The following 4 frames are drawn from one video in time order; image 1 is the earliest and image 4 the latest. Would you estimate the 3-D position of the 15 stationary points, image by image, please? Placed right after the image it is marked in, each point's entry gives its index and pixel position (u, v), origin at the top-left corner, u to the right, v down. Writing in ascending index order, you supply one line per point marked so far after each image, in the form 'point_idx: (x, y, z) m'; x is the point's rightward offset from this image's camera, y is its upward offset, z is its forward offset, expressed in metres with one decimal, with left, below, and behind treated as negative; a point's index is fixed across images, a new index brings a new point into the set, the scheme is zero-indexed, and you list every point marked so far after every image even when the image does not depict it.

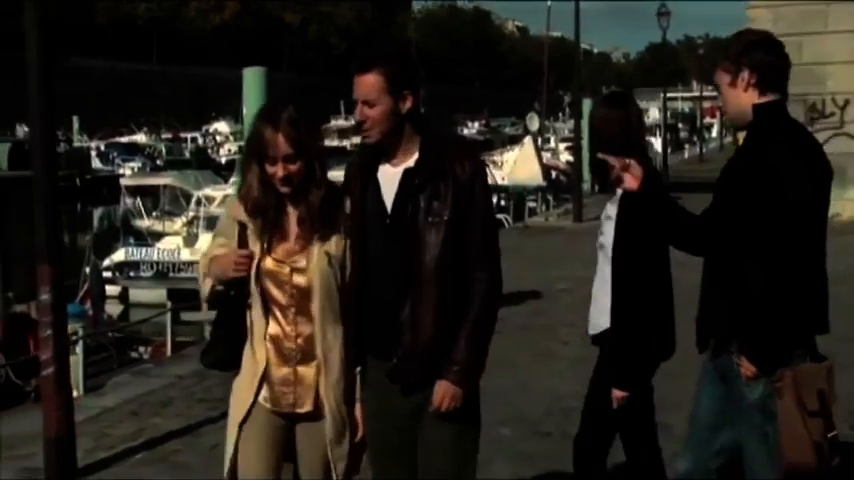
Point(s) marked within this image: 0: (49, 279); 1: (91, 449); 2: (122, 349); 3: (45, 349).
0: (-1.7, -0.2, +6.4) m
1: (-1.7, -1.1, +7.1) m
2: (-3.5, -1.2, +15.7) m
3: (-1.8, -0.5, +6.4) m
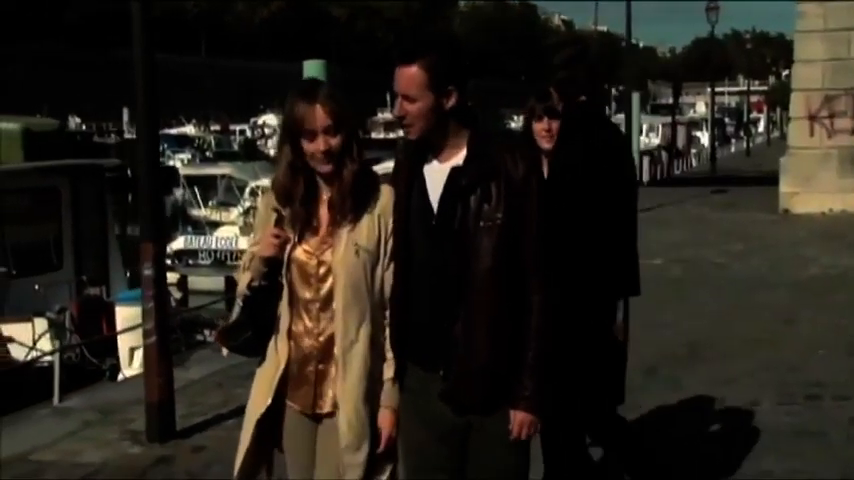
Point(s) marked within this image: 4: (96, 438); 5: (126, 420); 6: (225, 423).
0: (-1.4, -0.1, +6.9) m
1: (-1.3, -1.0, +7.6) m
2: (-2.8, -1.1, +16.3) m
3: (-1.4, -0.4, +7.0) m
4: (-1.7, -1.0, +7.0) m
5: (-1.6, -1.0, +7.4) m
6: (-1.1, -1.0, +7.3) m
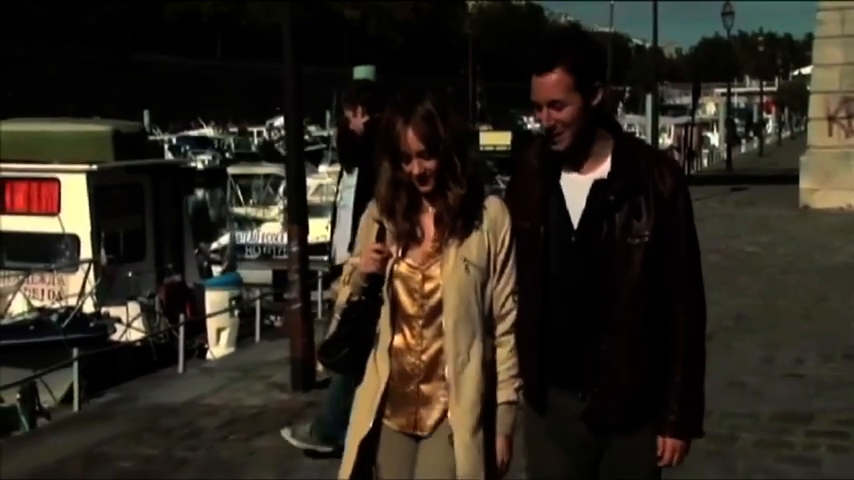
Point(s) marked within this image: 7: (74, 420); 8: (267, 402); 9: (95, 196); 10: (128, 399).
0: (-0.8, 0.0, +8.2) m
1: (-0.7, -0.9, +8.9) m
2: (-2.2, -1.0, +17.7) m
3: (-0.8, -0.3, +8.3) m
4: (-1.1, -0.9, +8.4) m
5: (-1.0, -0.9, +8.7) m
6: (-0.5, -0.9, +8.7) m
7: (-2.0, -1.0, +7.8) m
8: (-0.9, -0.9, +7.9) m
9: (-3.7, +0.5, +15.4) m
10: (-1.8, -1.0, +8.4) m
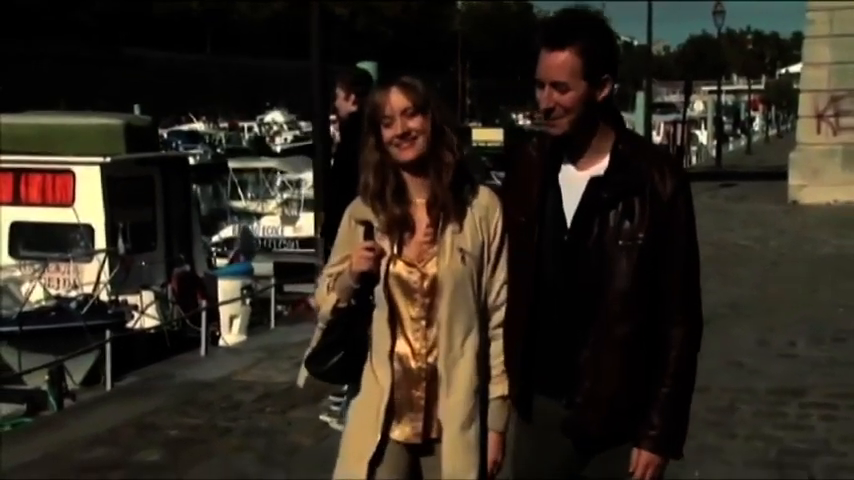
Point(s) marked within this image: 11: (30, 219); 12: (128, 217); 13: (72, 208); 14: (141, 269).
0: (-0.7, +0.1, +8.7) m
1: (-0.6, -0.8, +9.5) m
2: (-2.2, -0.9, +18.2) m
3: (-0.7, -0.2, +8.8) m
4: (-1.0, -0.8, +8.9) m
5: (-0.9, -0.8, +9.2) m
6: (-0.4, -0.8, +9.2) m
7: (-1.9, -0.9, +8.3) m
8: (-0.8, -0.9, +8.4) m
9: (-3.7, +0.6, +15.9) m
10: (-1.7, -0.9, +8.9) m
11: (-4.7, +0.3, +16.2) m
12: (-3.6, +0.3, +16.6) m
13: (-4.1, +0.4, +15.9) m
14: (-3.4, -0.4, +16.2) m
